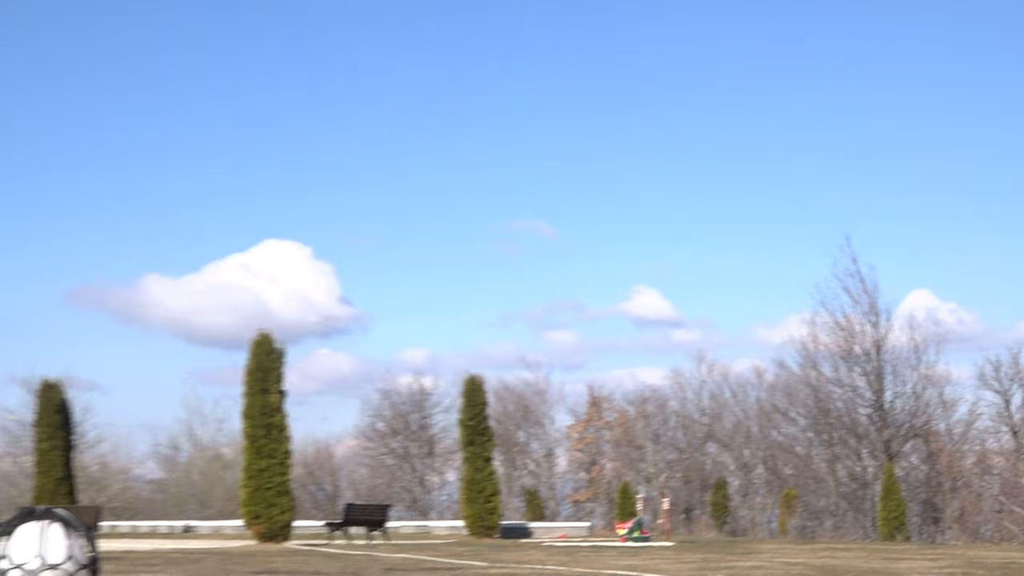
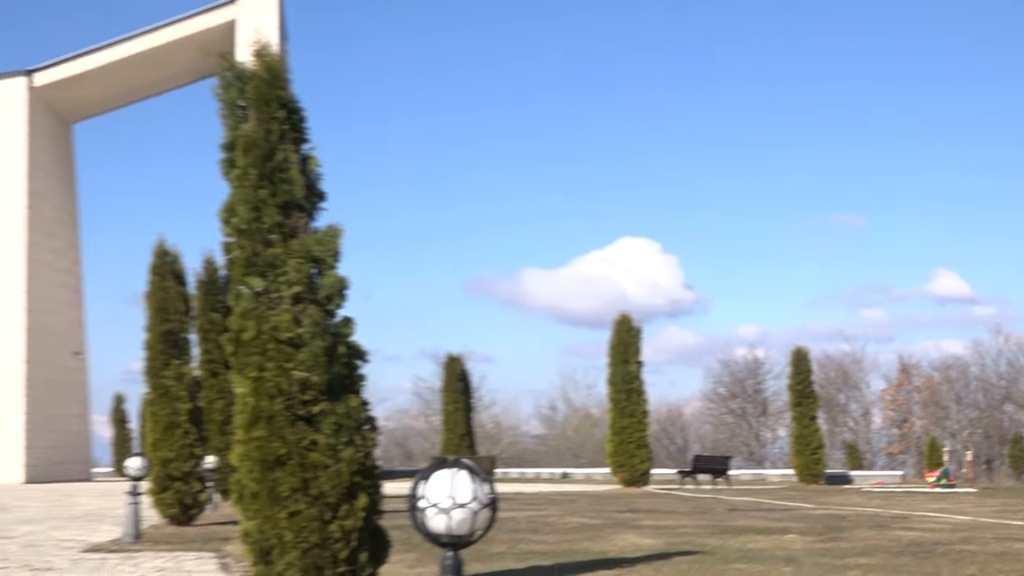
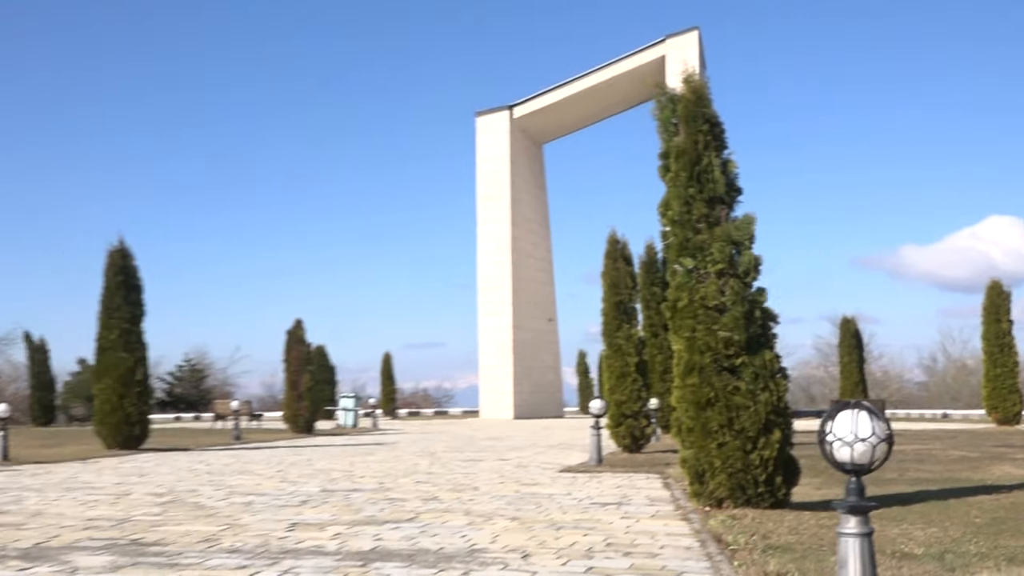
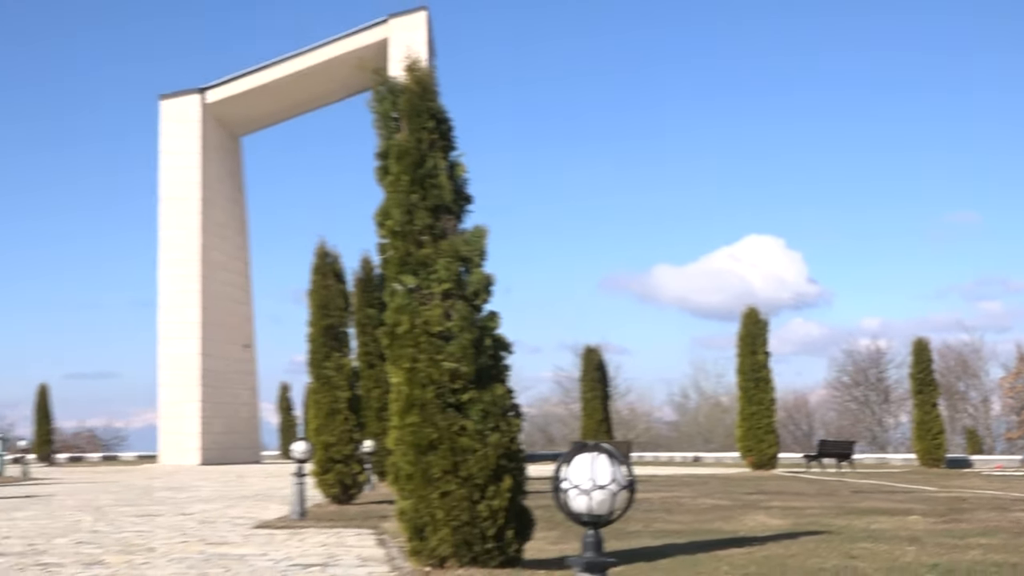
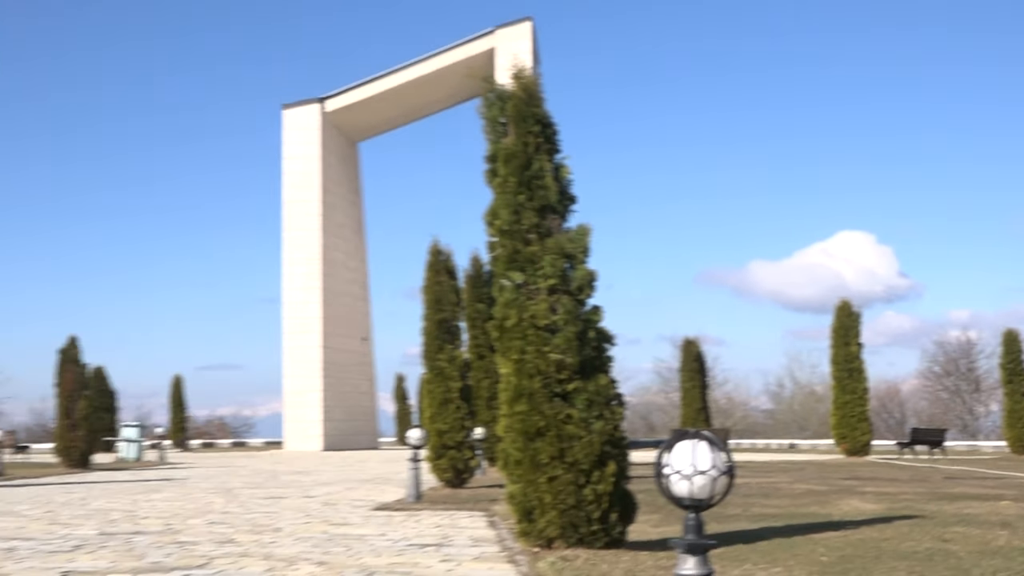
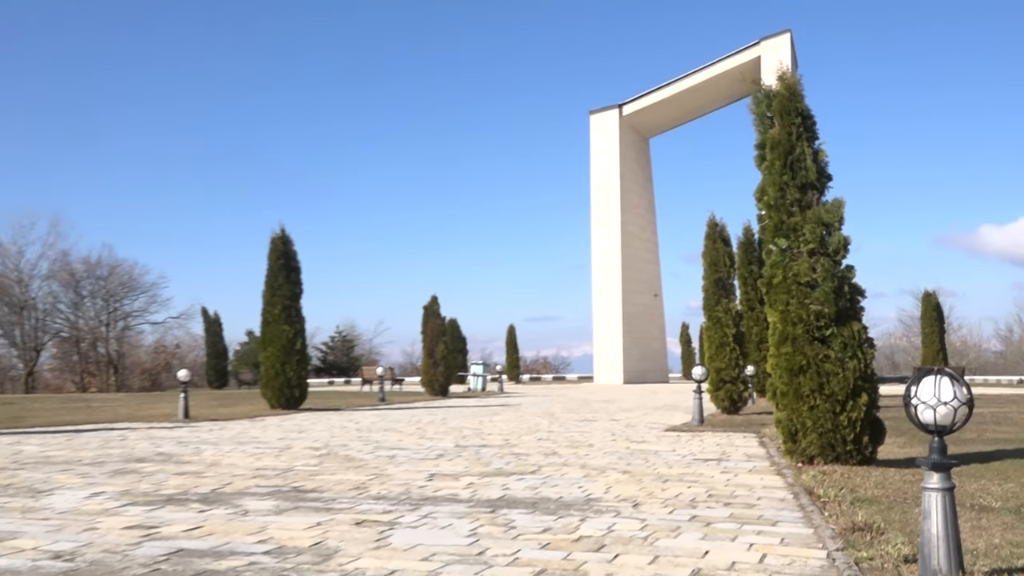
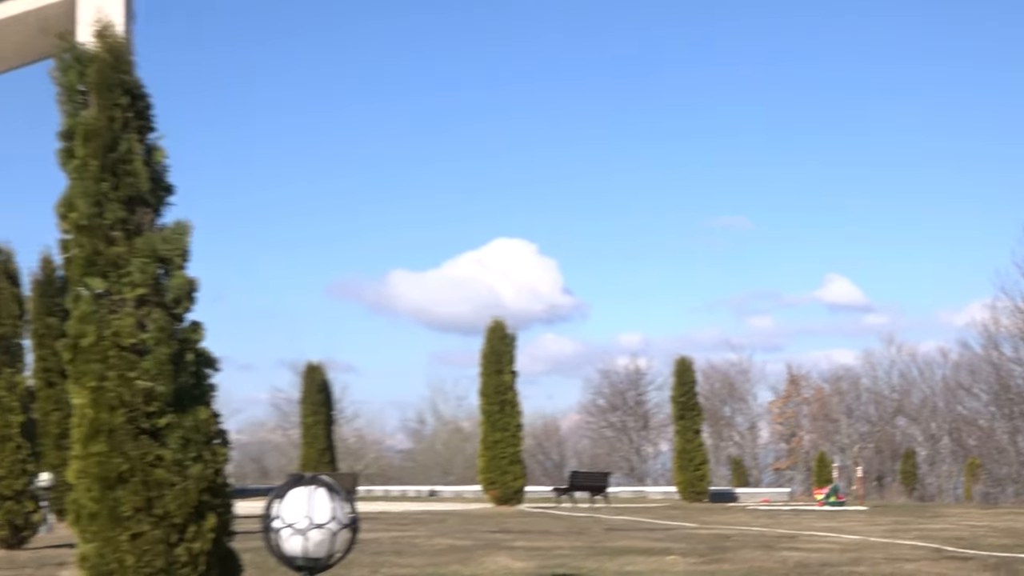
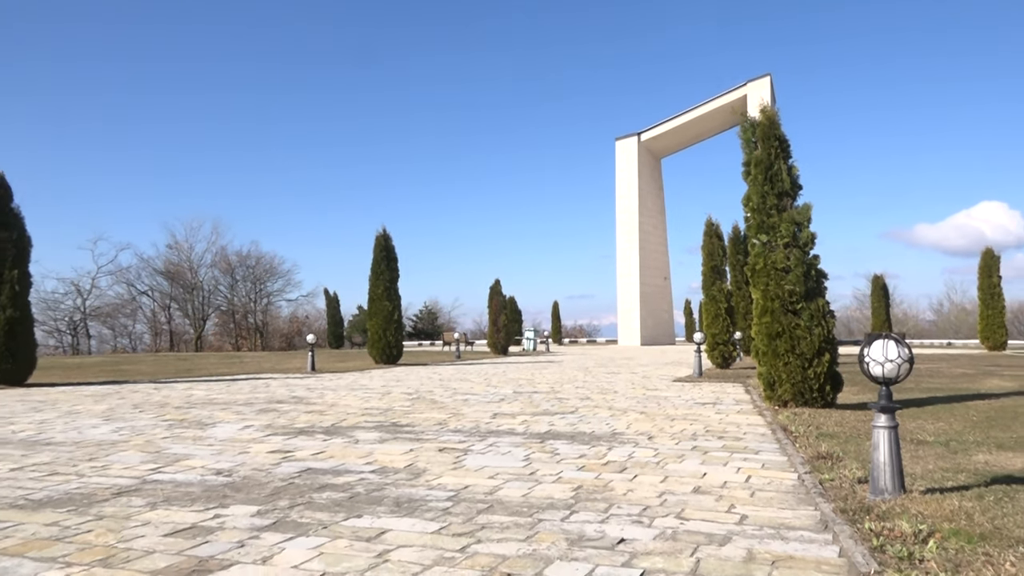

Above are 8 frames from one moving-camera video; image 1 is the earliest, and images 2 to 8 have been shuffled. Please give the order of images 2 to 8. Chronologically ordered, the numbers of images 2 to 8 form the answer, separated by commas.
7, 2, 4, 5, 3, 6, 8
